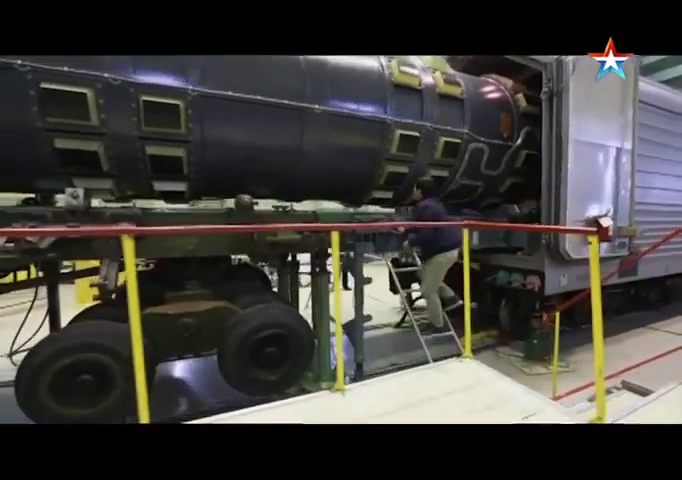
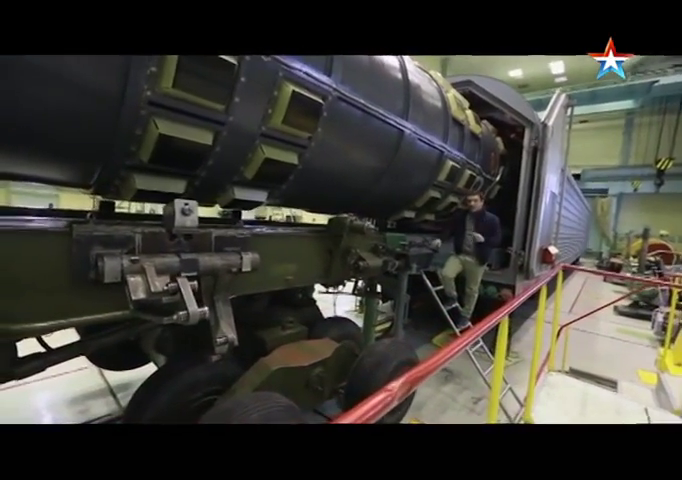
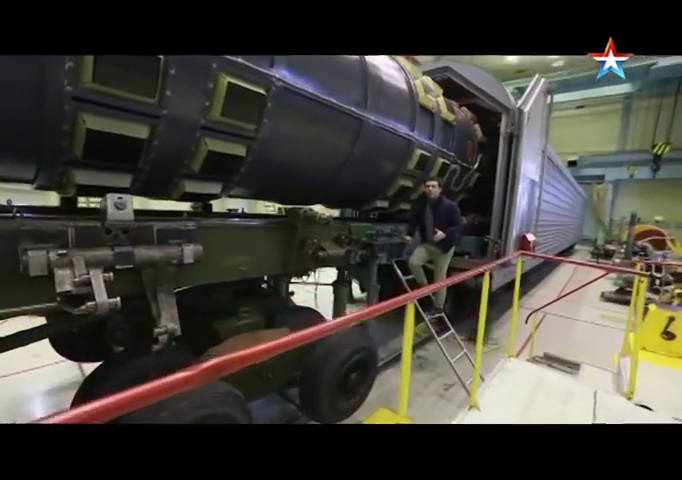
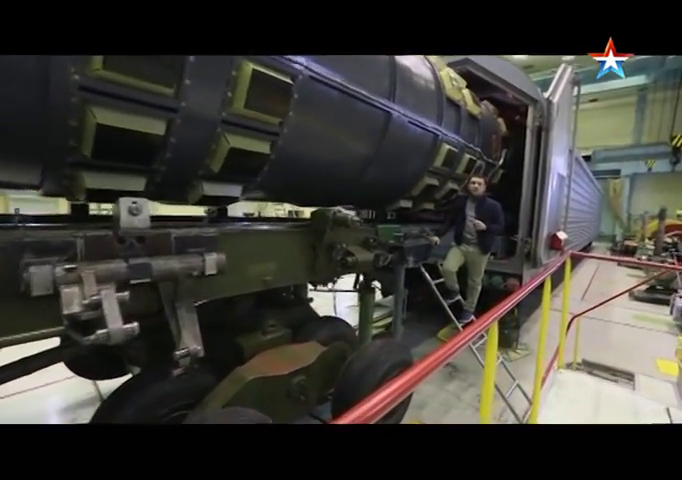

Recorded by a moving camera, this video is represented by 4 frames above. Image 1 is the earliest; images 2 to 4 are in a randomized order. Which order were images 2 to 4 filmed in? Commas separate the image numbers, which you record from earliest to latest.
3, 2, 4
